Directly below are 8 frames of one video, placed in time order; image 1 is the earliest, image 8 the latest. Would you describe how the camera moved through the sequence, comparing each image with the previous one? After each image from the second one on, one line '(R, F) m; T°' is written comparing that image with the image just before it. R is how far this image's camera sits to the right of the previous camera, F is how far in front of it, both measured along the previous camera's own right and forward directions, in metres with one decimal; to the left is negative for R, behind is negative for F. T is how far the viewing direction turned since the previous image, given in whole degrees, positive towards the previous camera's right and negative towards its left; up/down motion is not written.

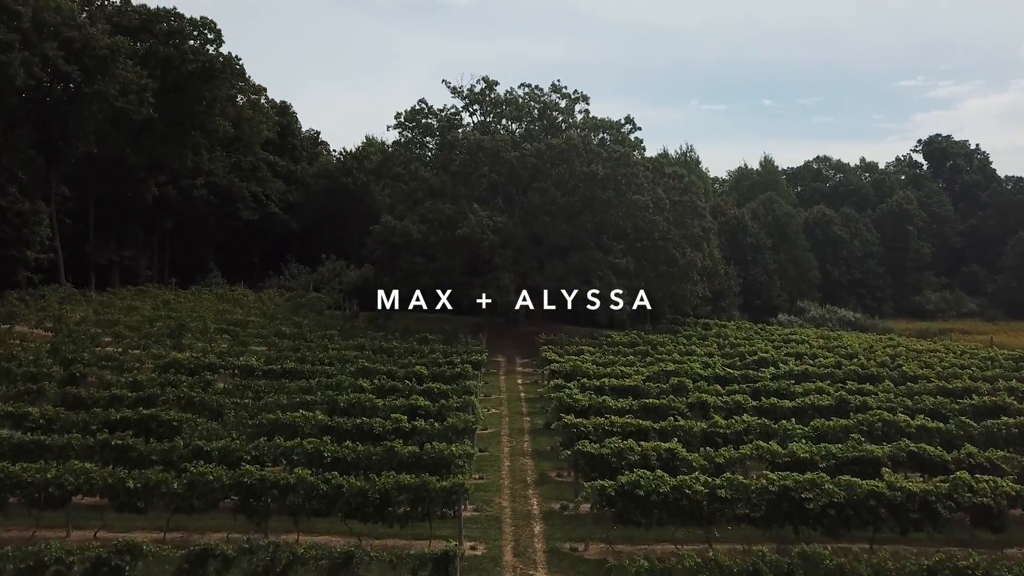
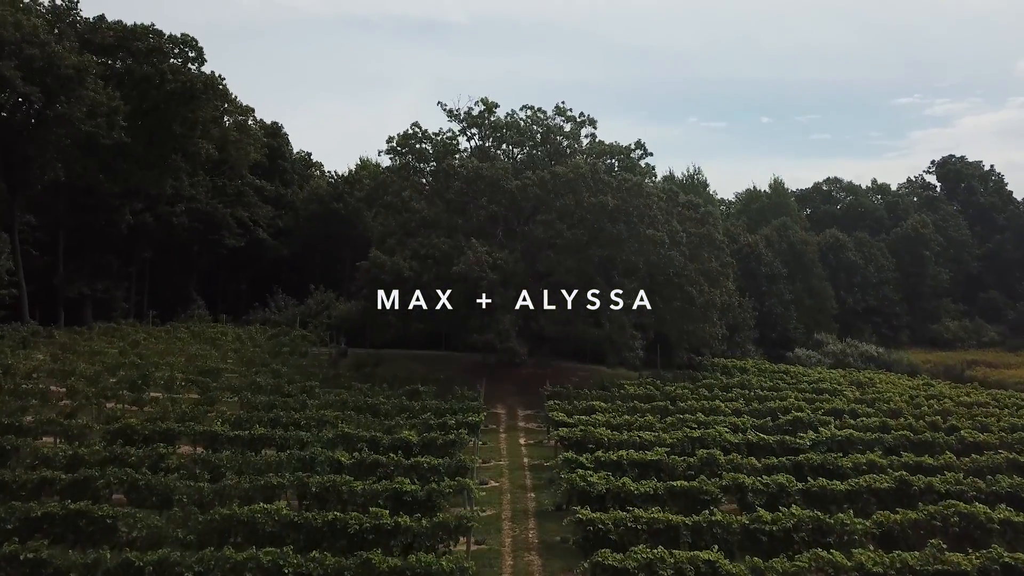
(-0.1, +2.0) m; 0°
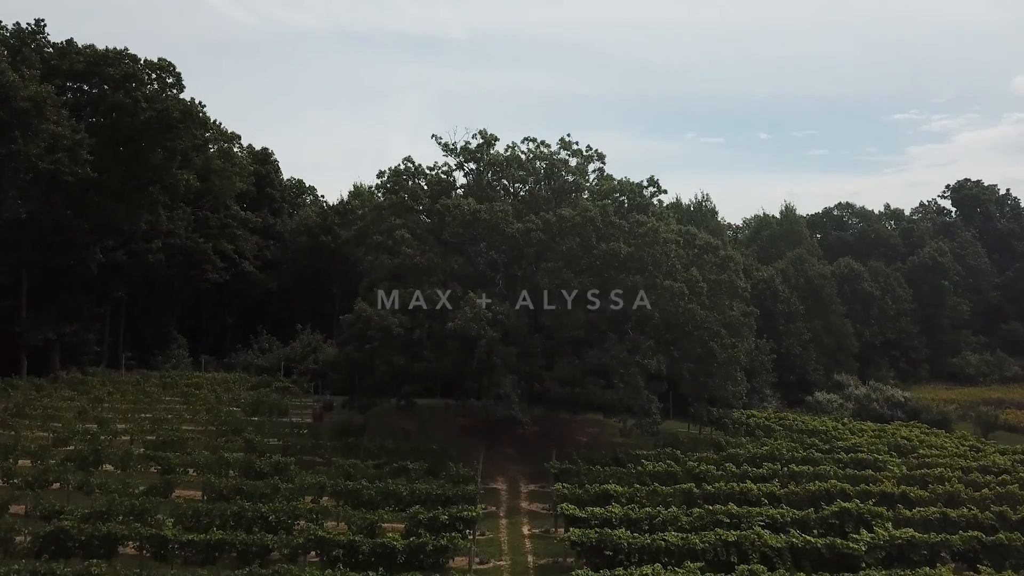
(0.0, +2.1) m; 0°
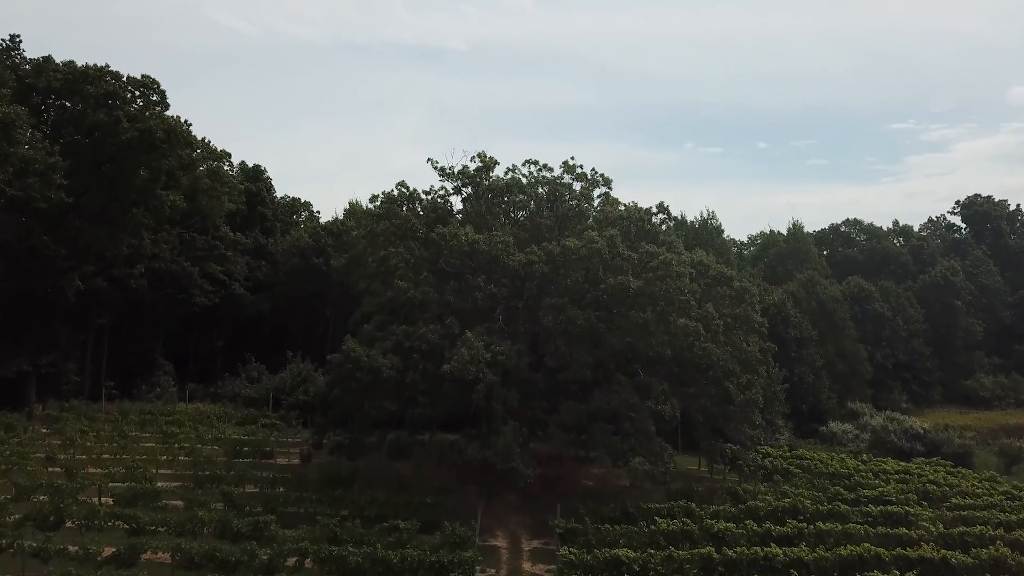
(0.0, +1.3) m; 0°
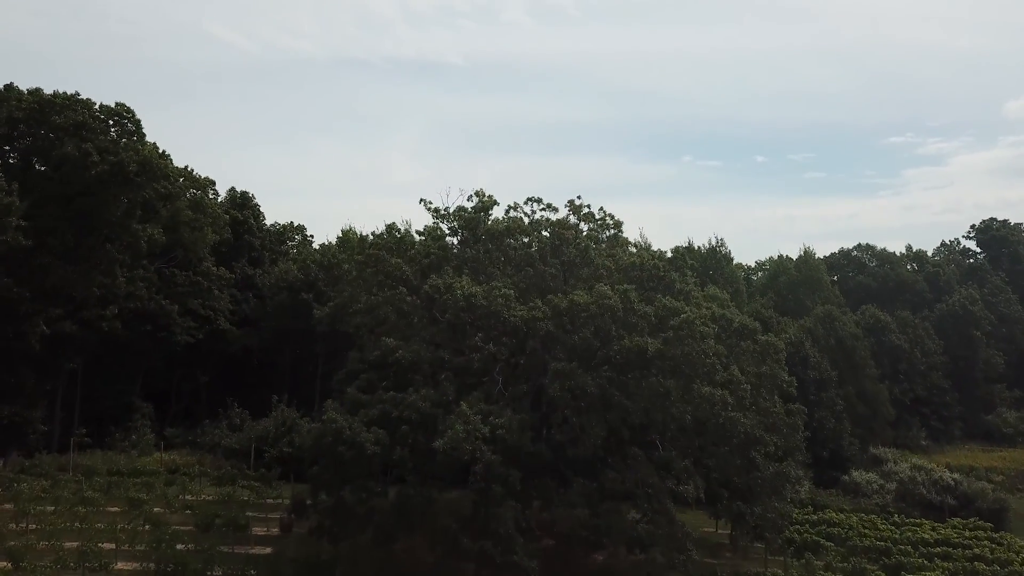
(0.0, +1.9) m; 0°
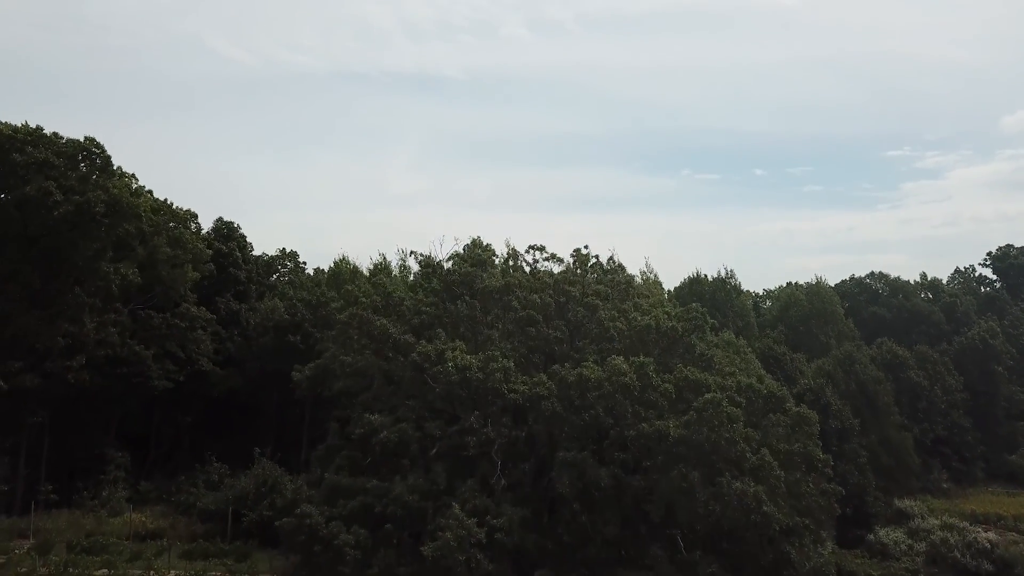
(0.0, +1.9) m; 0°
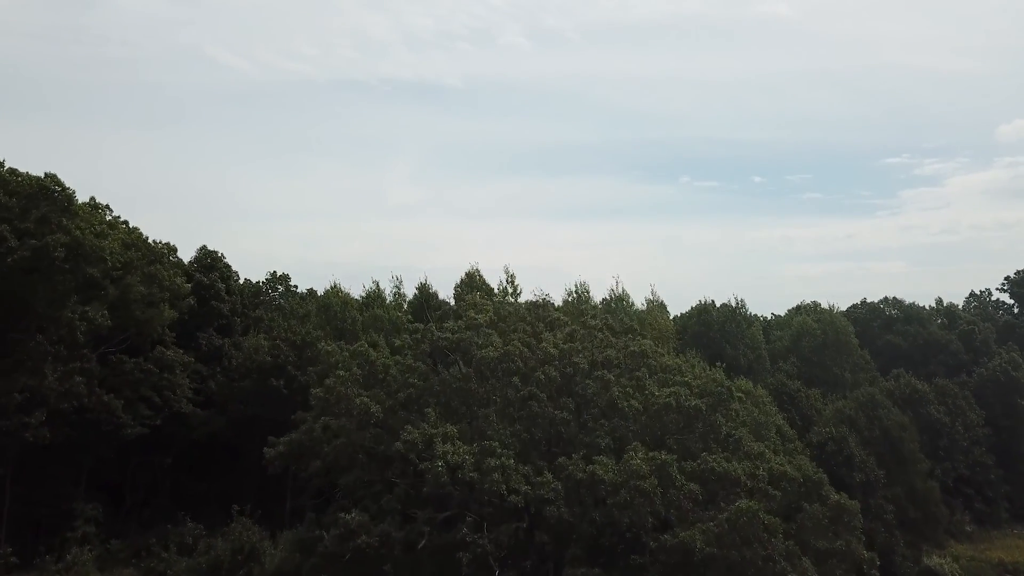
(0.0, +1.9) m; 0°
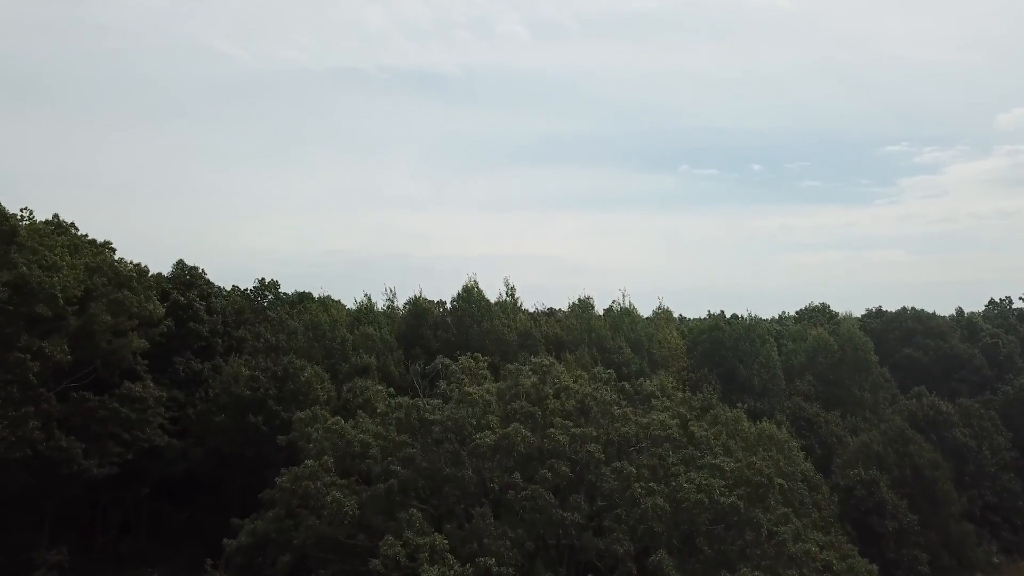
(0.0, +2.2) m; 0°
